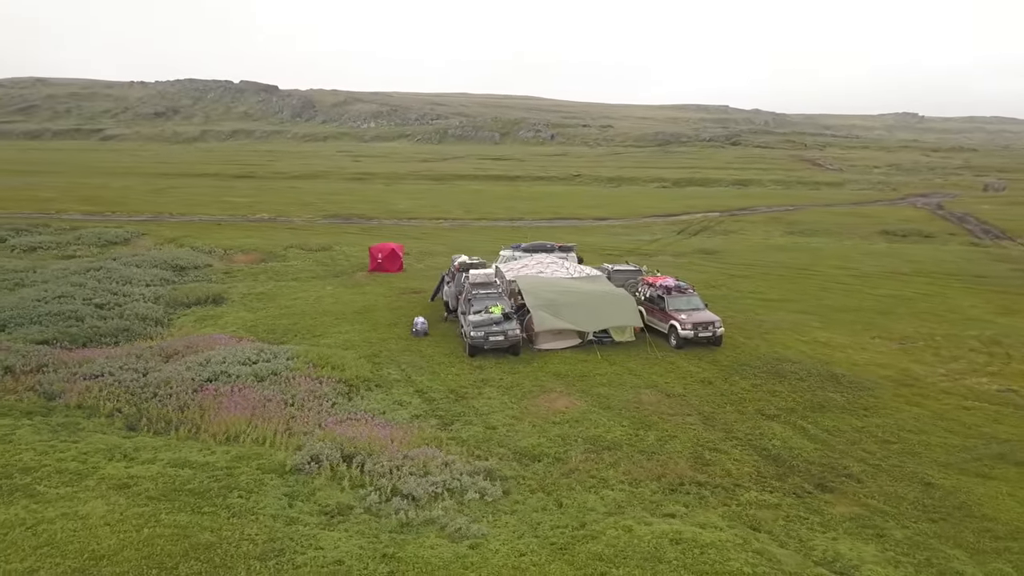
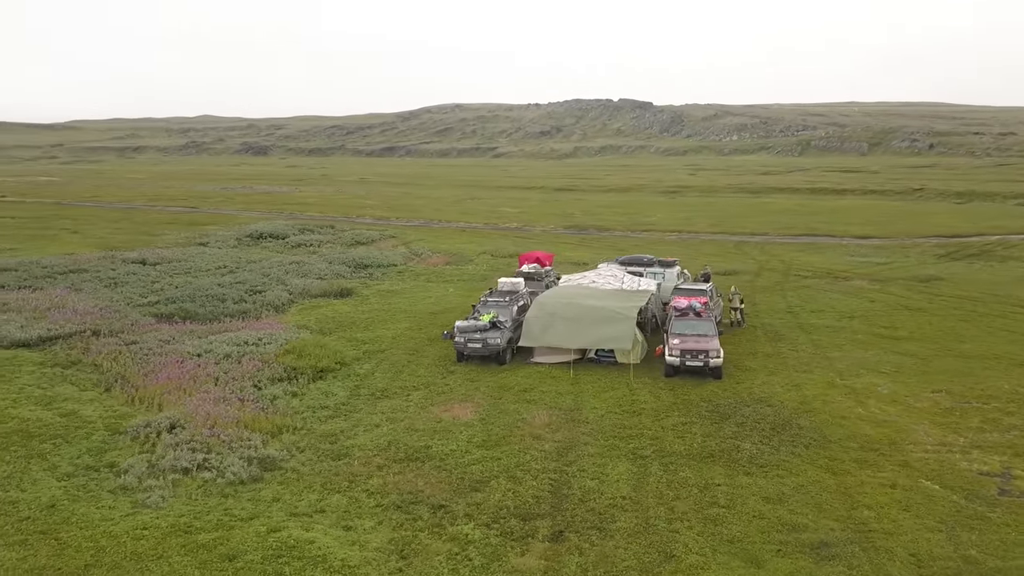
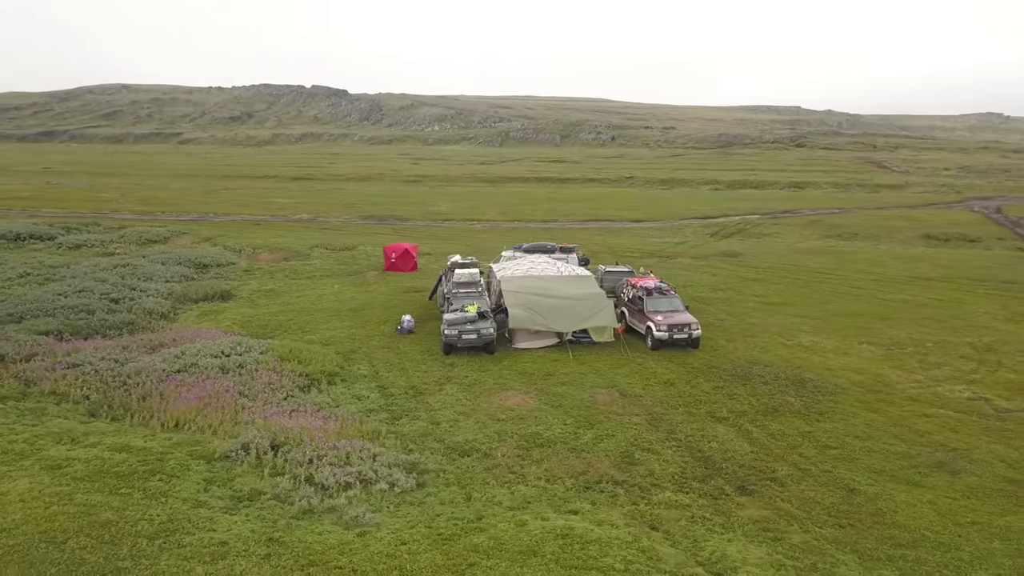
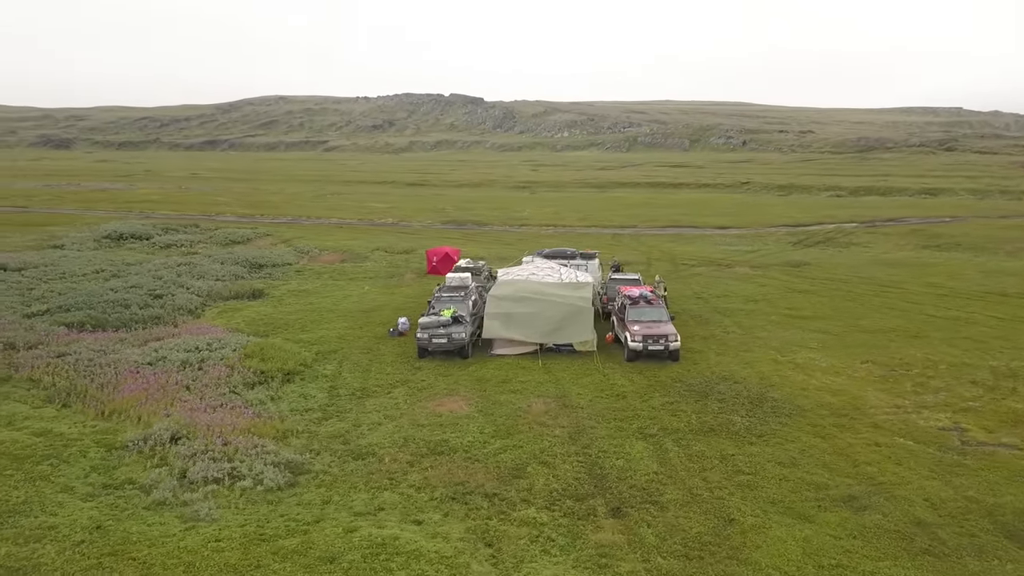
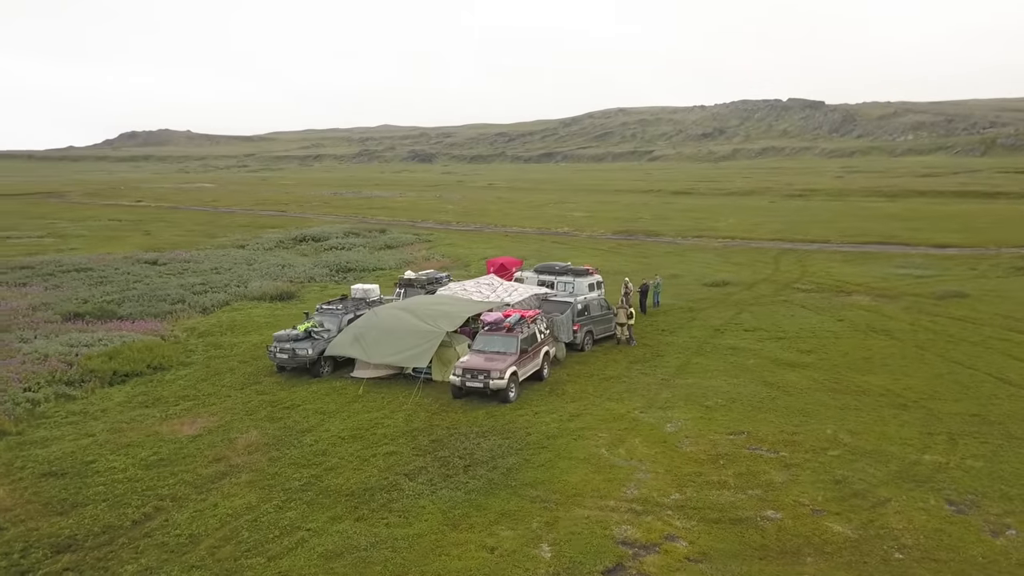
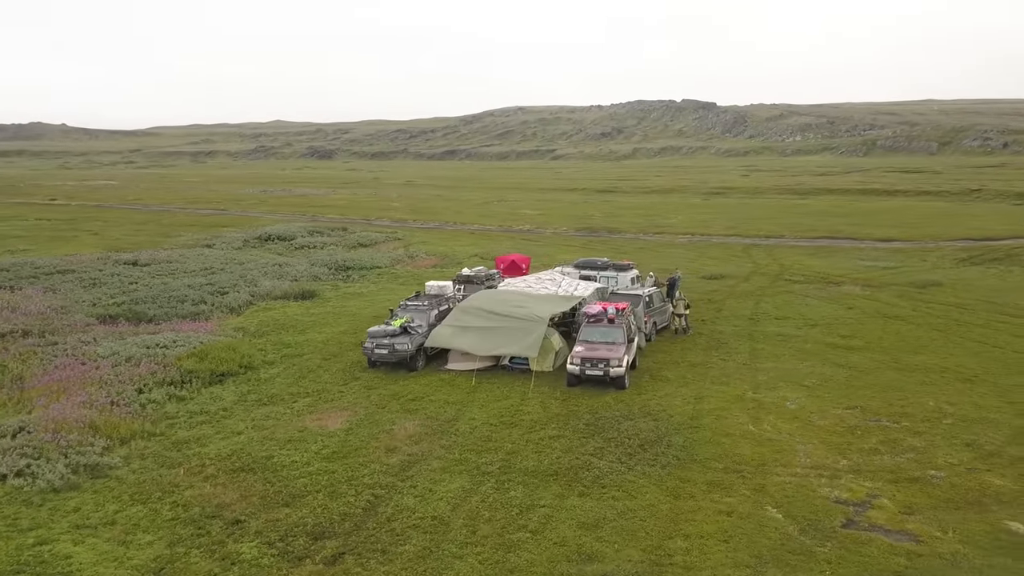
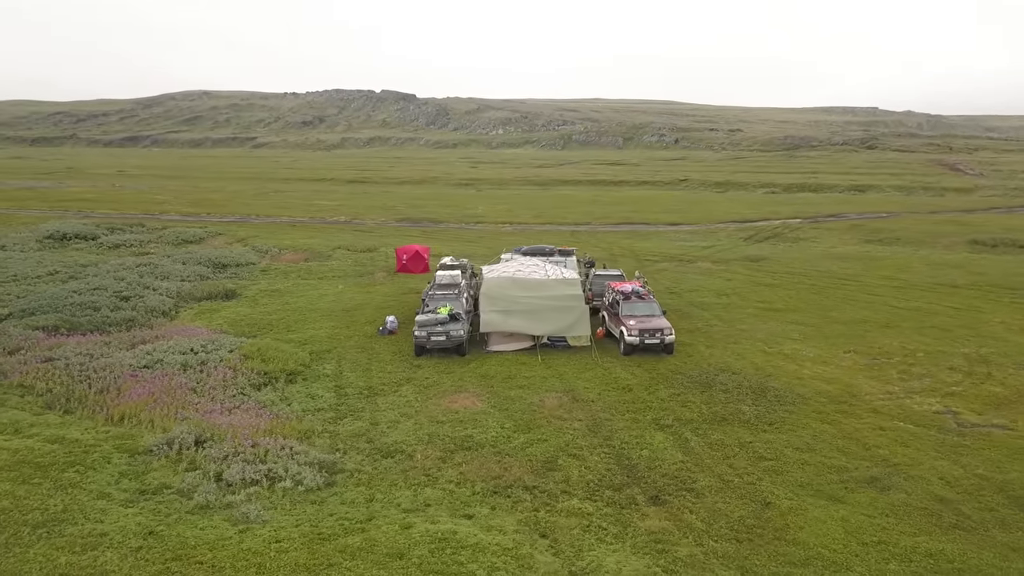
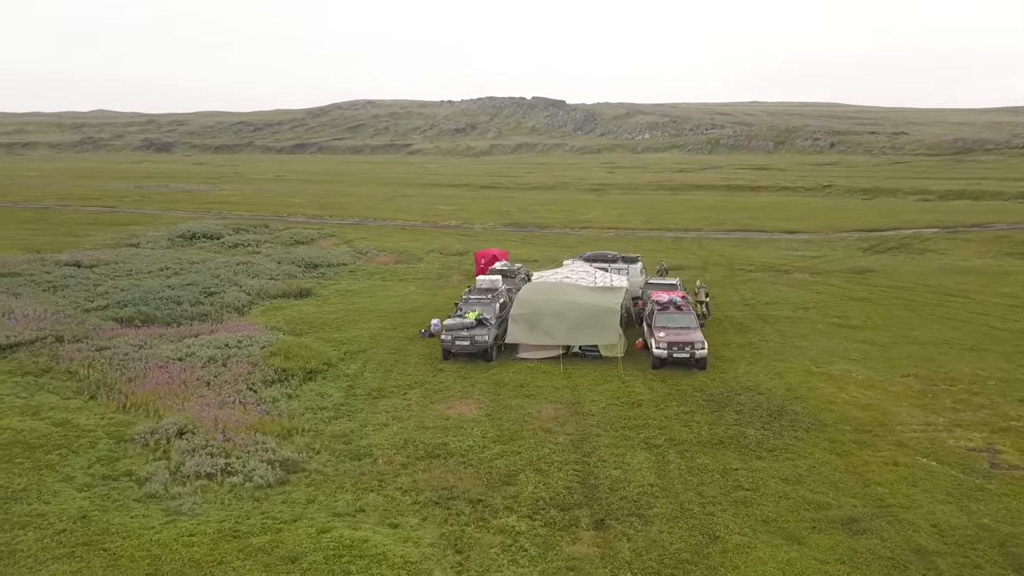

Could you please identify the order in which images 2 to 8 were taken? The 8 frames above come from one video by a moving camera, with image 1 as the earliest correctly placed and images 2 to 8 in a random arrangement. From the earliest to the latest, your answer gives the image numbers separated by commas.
3, 7, 4, 8, 2, 6, 5
